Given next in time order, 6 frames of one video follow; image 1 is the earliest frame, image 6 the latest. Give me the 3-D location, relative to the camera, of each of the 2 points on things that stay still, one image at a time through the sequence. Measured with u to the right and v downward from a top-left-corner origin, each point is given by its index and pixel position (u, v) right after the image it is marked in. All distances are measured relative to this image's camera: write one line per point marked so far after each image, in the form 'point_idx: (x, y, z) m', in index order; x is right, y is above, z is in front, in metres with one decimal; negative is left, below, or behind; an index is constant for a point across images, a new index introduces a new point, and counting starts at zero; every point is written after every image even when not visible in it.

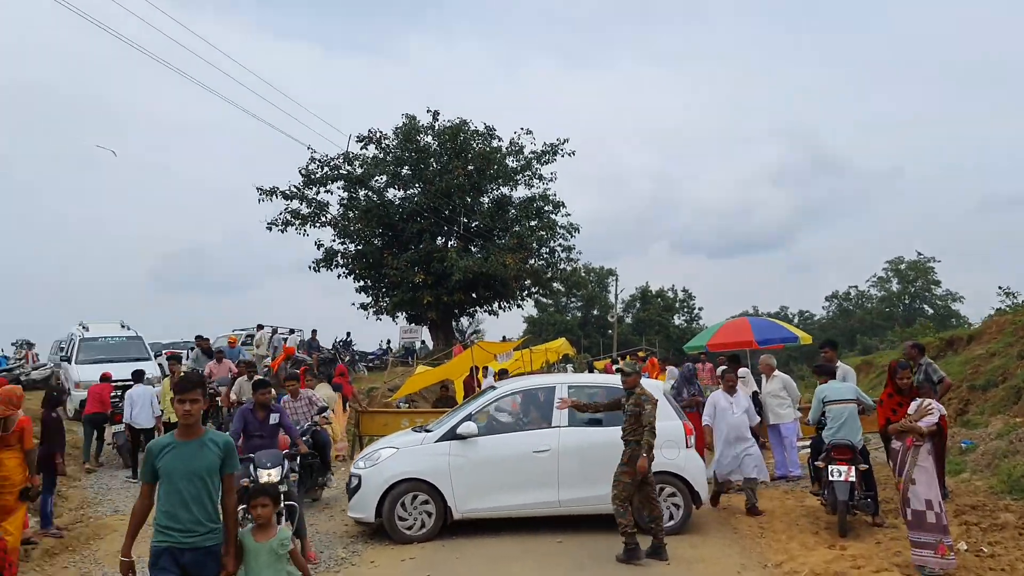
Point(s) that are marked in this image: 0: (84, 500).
0: (-5.5, -2.7, +10.6) m
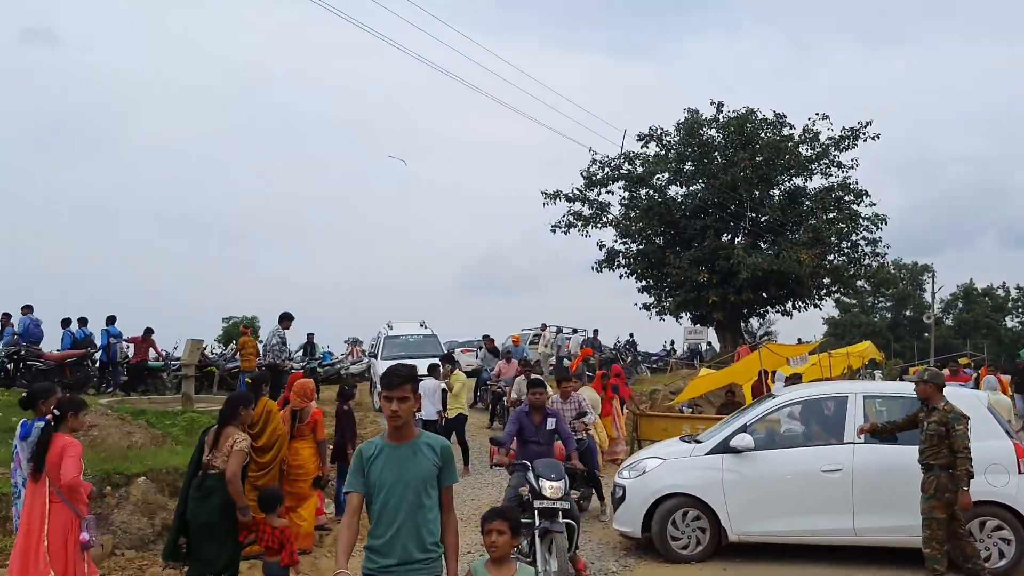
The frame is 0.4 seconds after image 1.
0: (-1.8, -2.7, +11.3) m
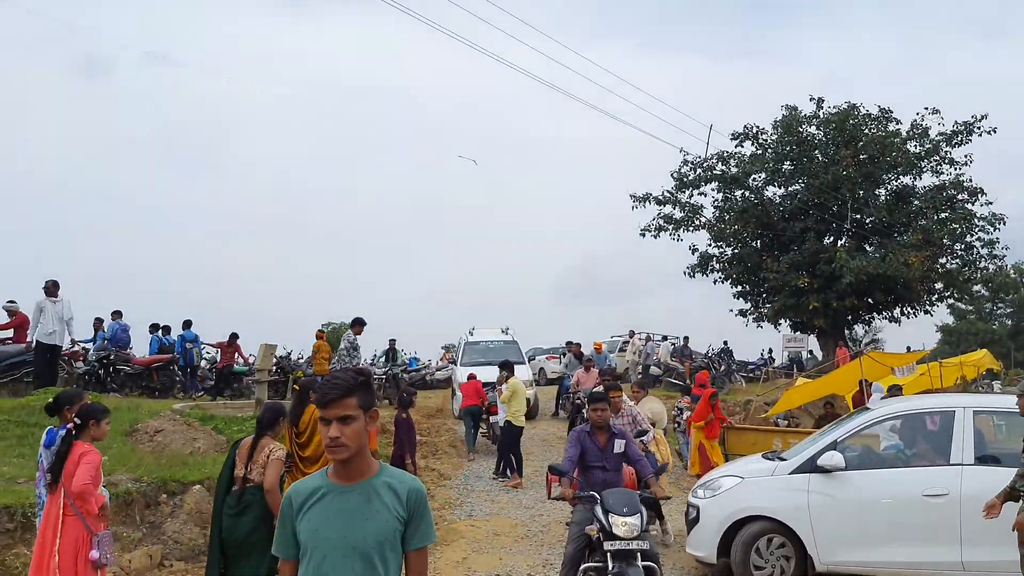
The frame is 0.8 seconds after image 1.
0: (-0.9, -2.8, +10.9) m
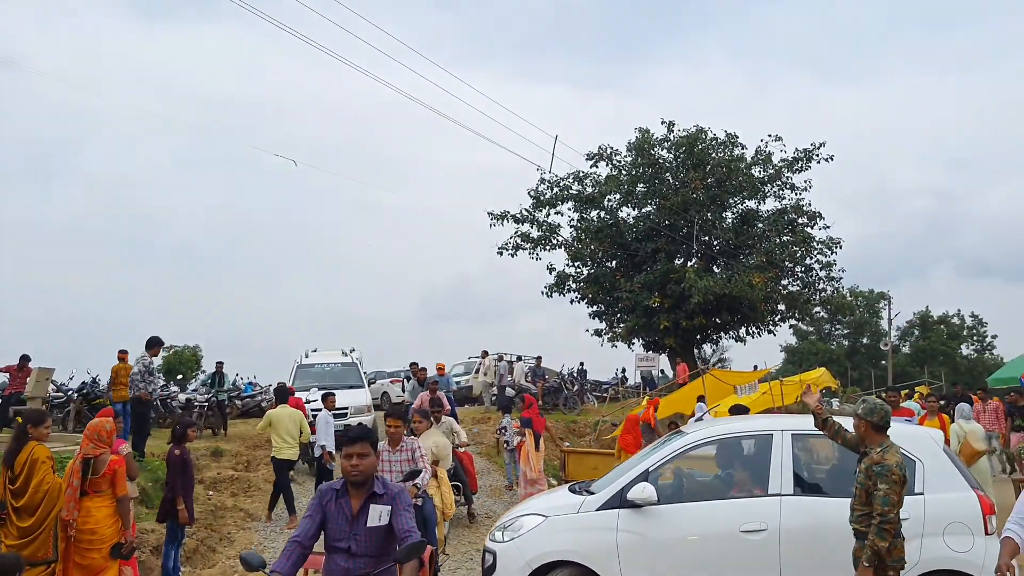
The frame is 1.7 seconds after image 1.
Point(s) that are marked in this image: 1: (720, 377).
0: (-3.1, -2.9, +9.5) m
1: (+4.4, -1.9, +17.5) m
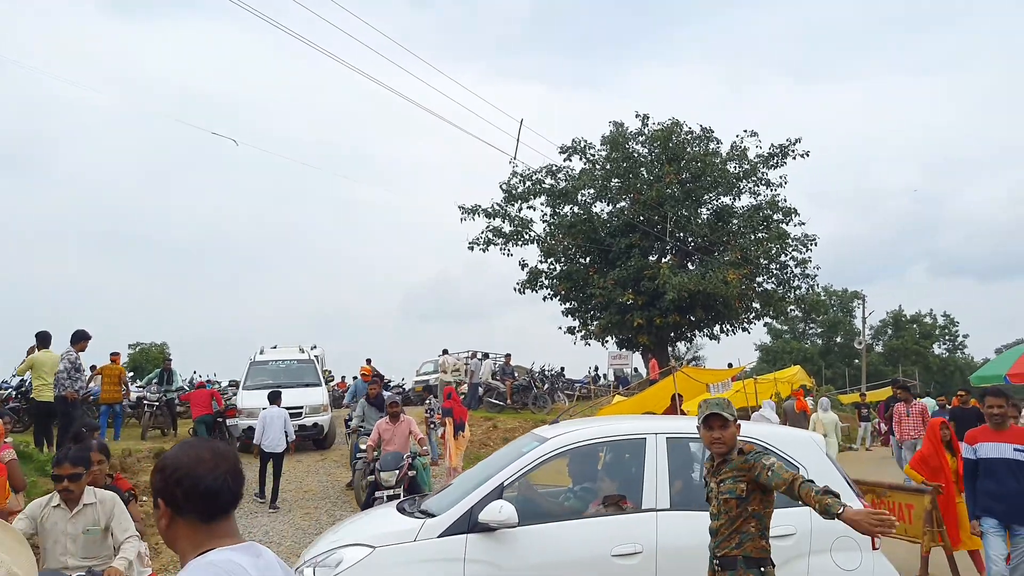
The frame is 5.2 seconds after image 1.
0: (-3.6, -2.8, +8.7) m
1: (+3.7, -1.8, +16.9) m
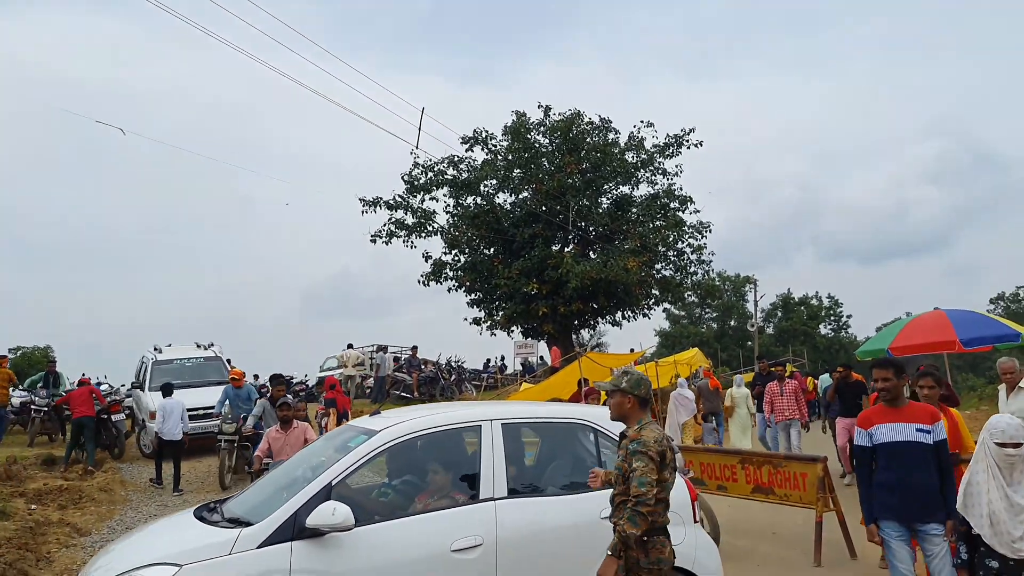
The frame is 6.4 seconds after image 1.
0: (-4.5, -2.8, +8.3) m
1: (+1.8, -1.5, +17.3) m
